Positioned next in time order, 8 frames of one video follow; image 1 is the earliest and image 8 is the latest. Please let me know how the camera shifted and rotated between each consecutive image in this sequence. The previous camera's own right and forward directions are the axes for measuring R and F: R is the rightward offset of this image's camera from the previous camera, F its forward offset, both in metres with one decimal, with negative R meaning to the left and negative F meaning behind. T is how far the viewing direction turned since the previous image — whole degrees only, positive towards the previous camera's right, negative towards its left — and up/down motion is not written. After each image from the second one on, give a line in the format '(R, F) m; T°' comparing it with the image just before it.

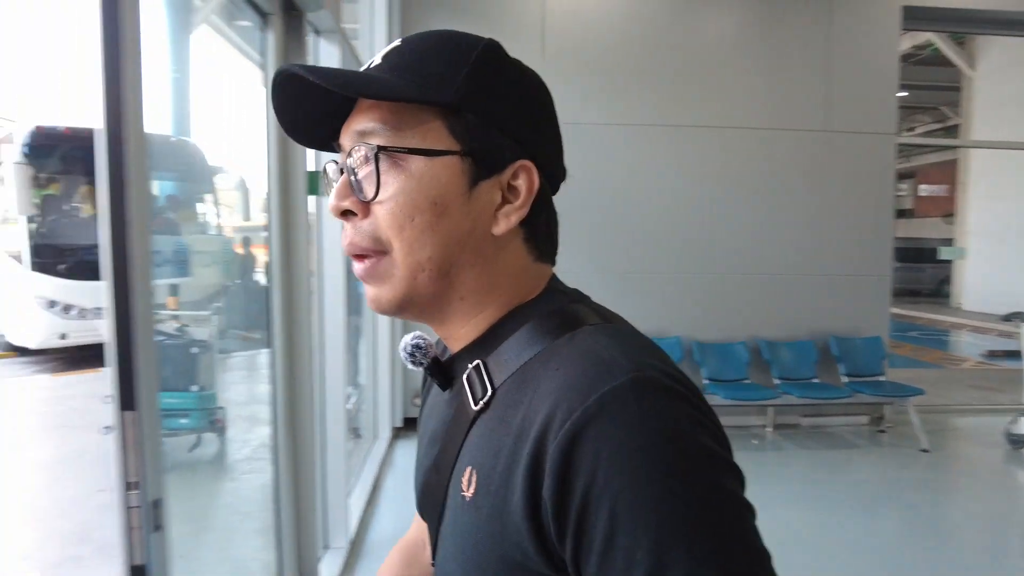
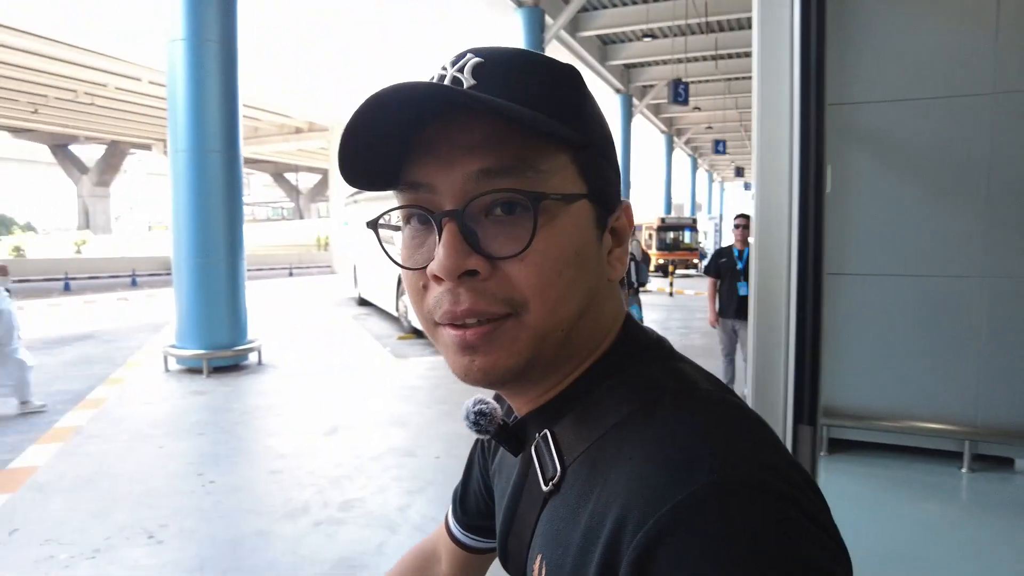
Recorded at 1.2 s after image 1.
(0.0, +0.4) m; -30°
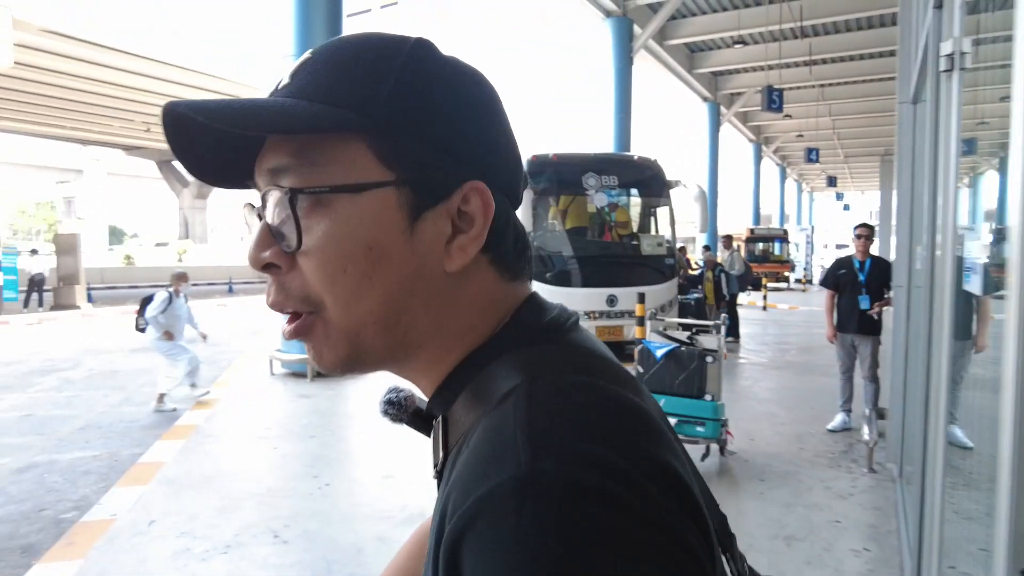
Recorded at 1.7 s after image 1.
(-0.3, +0.1) m; -6°
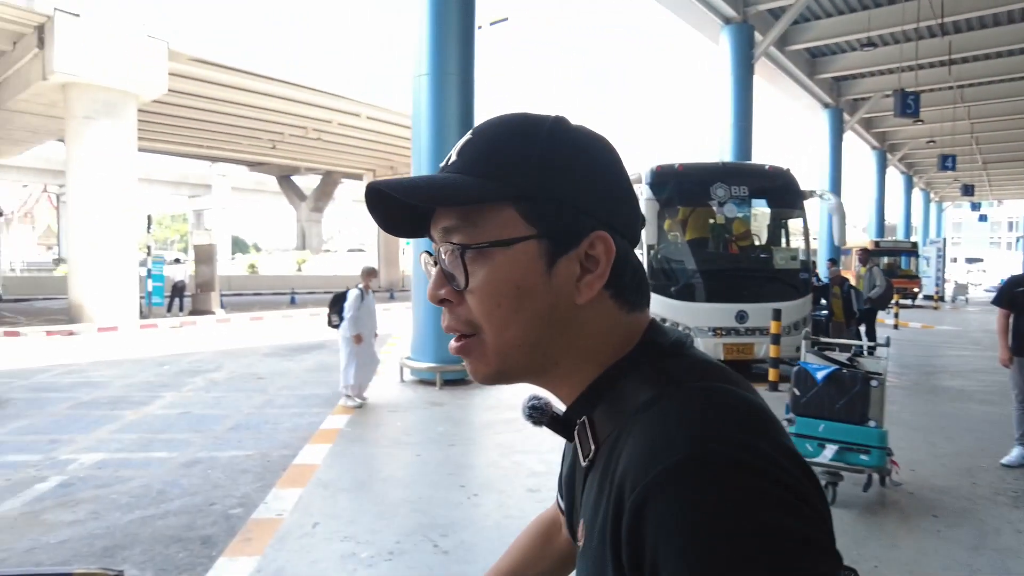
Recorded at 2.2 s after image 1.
(-0.4, 0.0) m; -8°
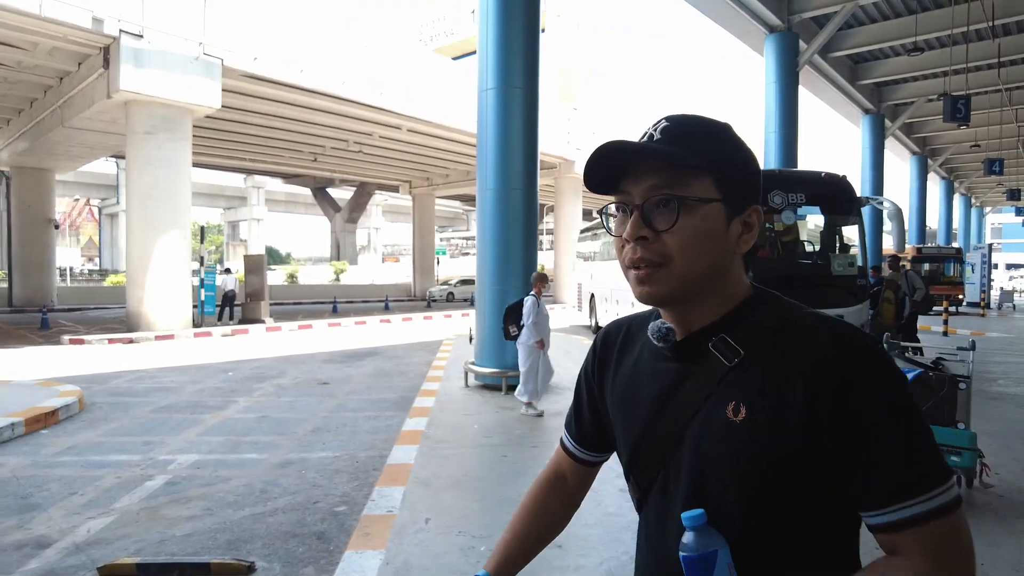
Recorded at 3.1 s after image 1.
(-0.5, -0.2) m; -2°
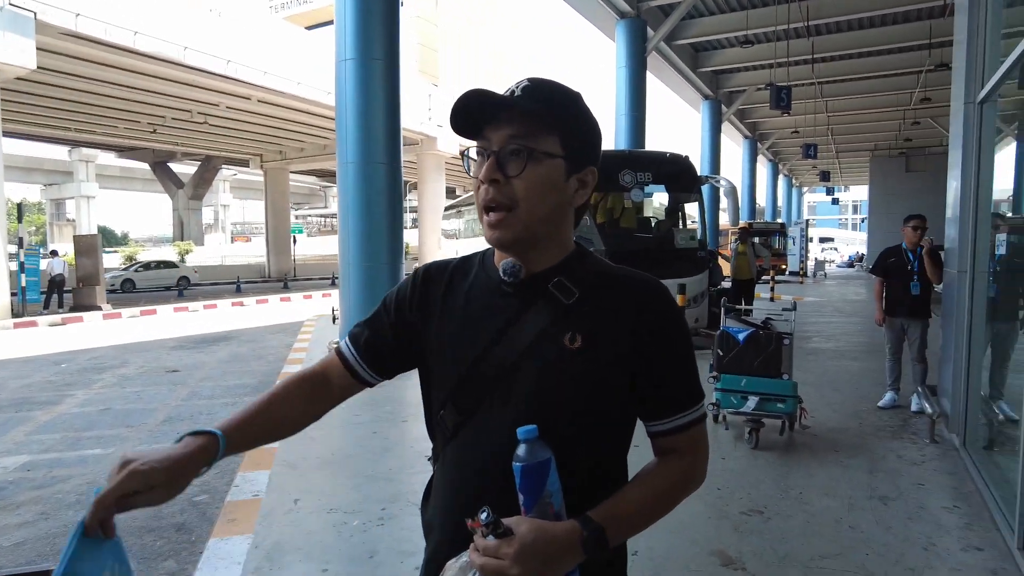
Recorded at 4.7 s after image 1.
(0.0, -0.1) m; +12°
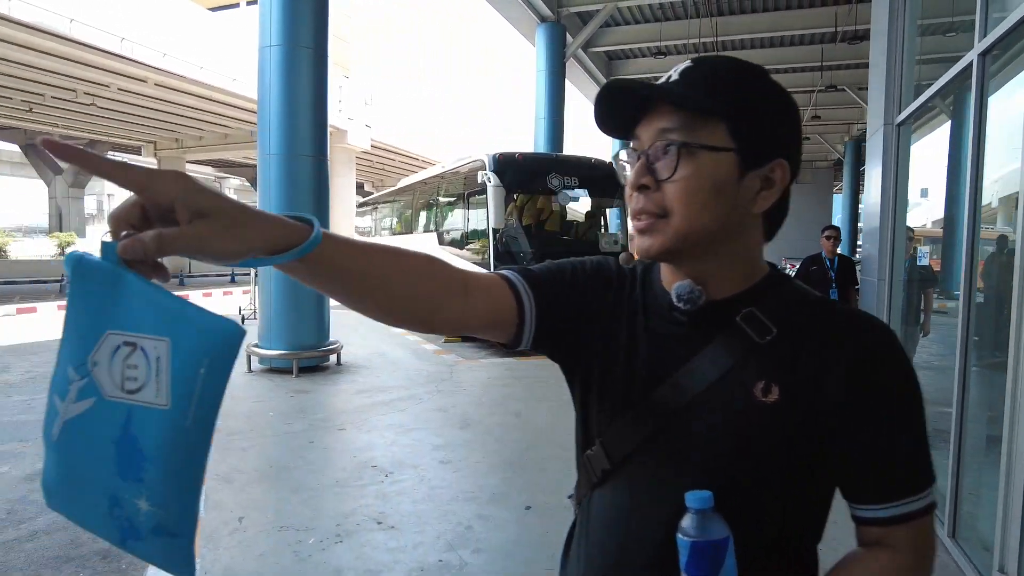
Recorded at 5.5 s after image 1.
(-0.3, +0.1) m; +8°
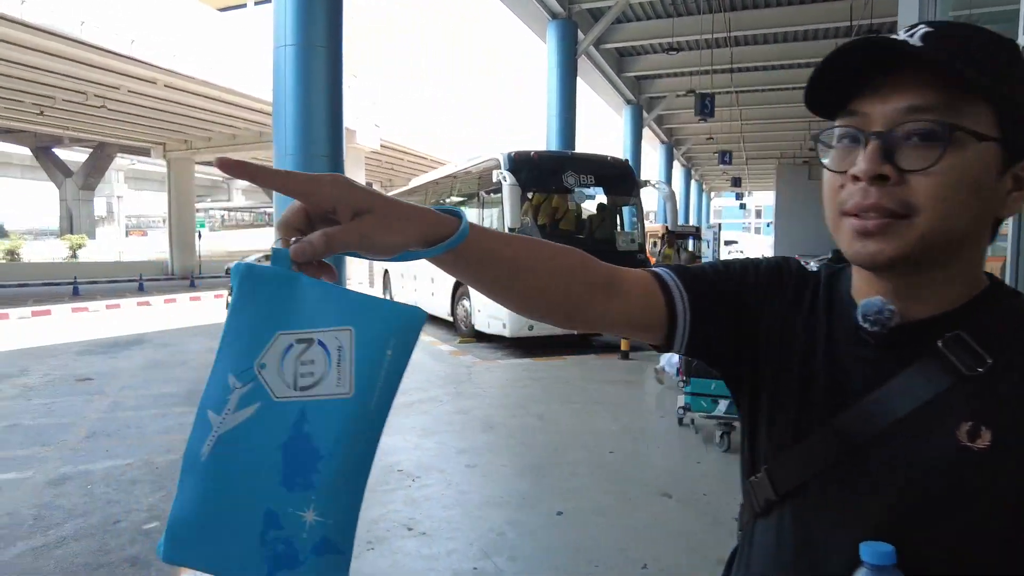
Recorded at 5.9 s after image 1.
(-0.1, +0.1) m; -1°
